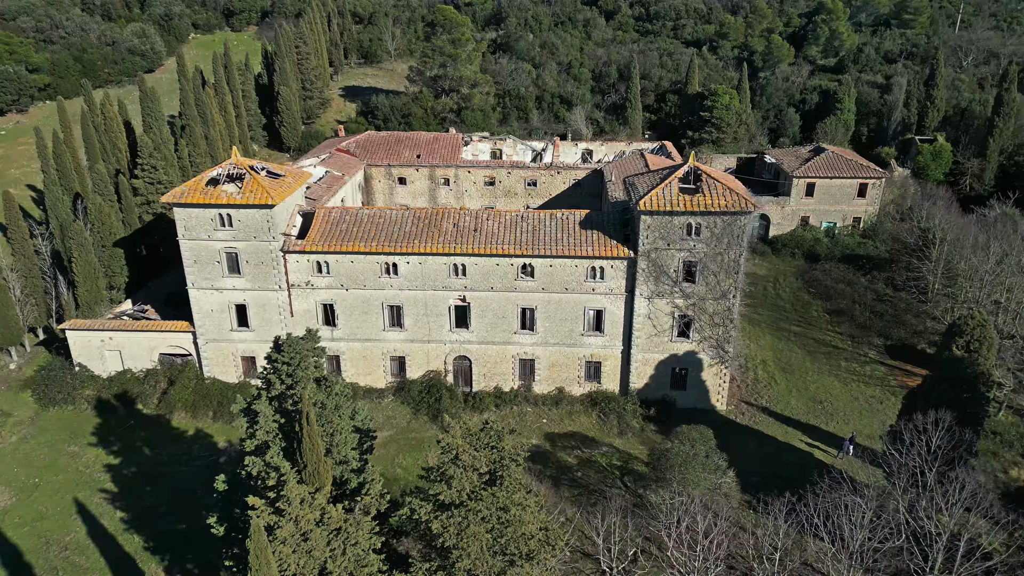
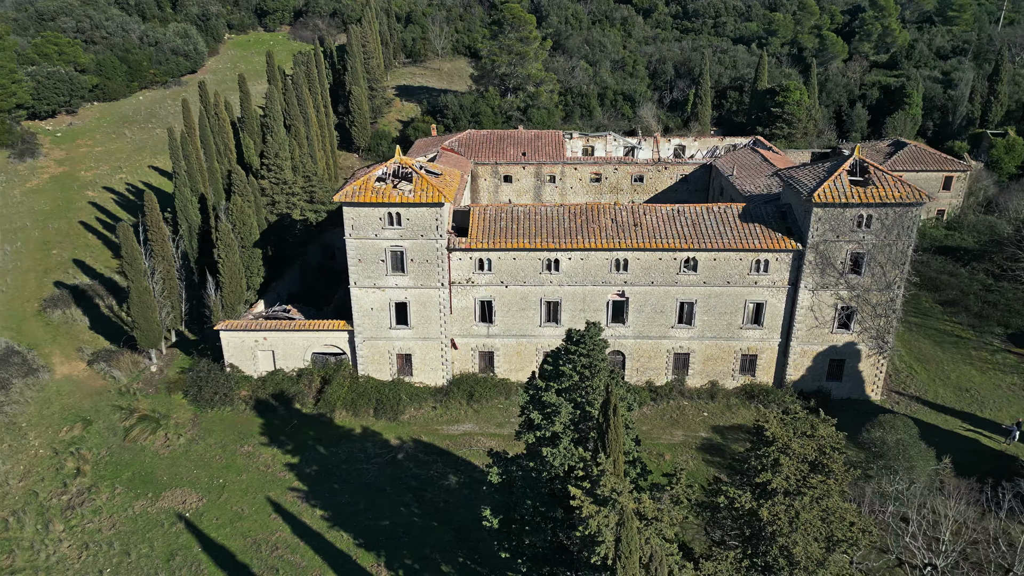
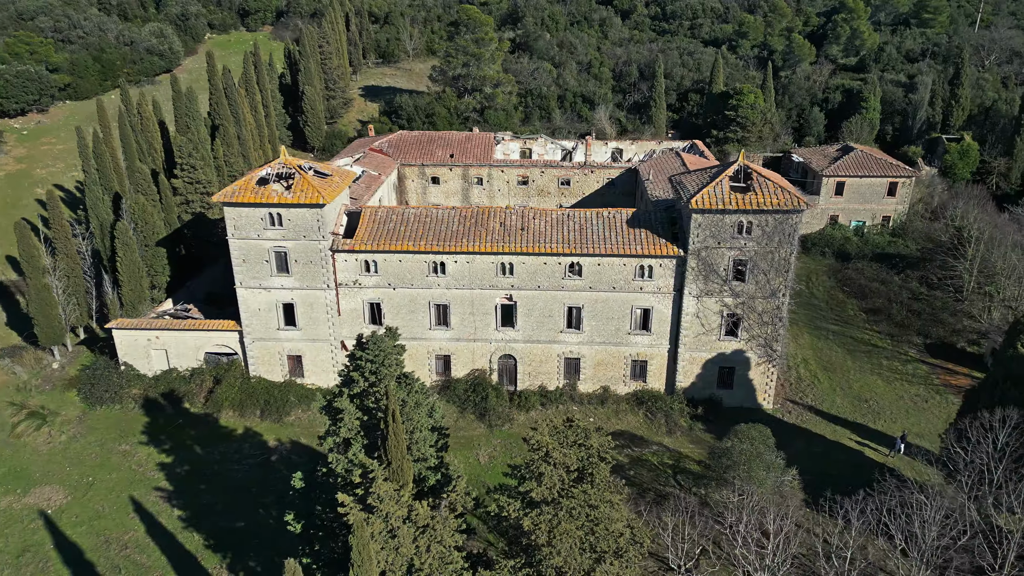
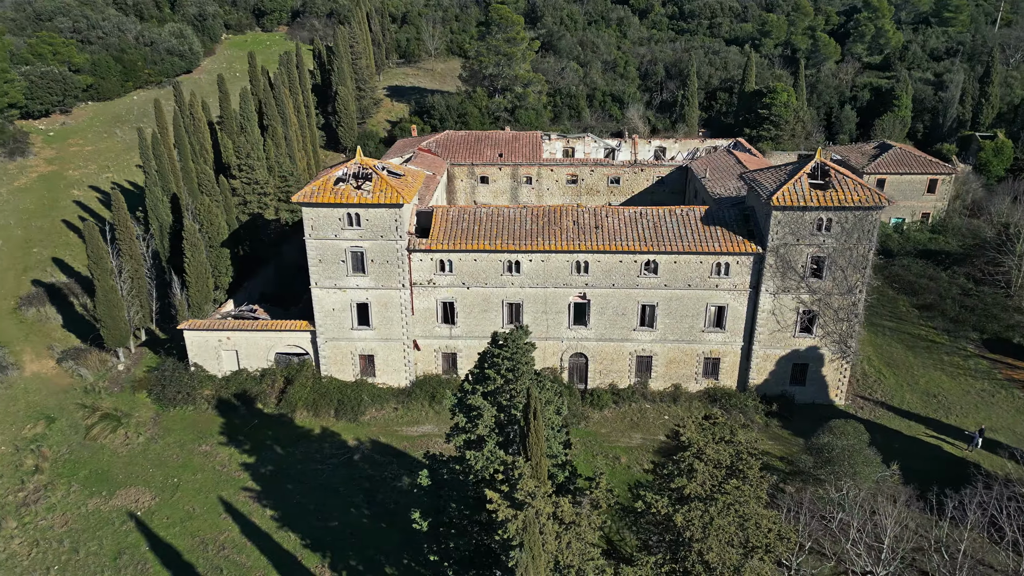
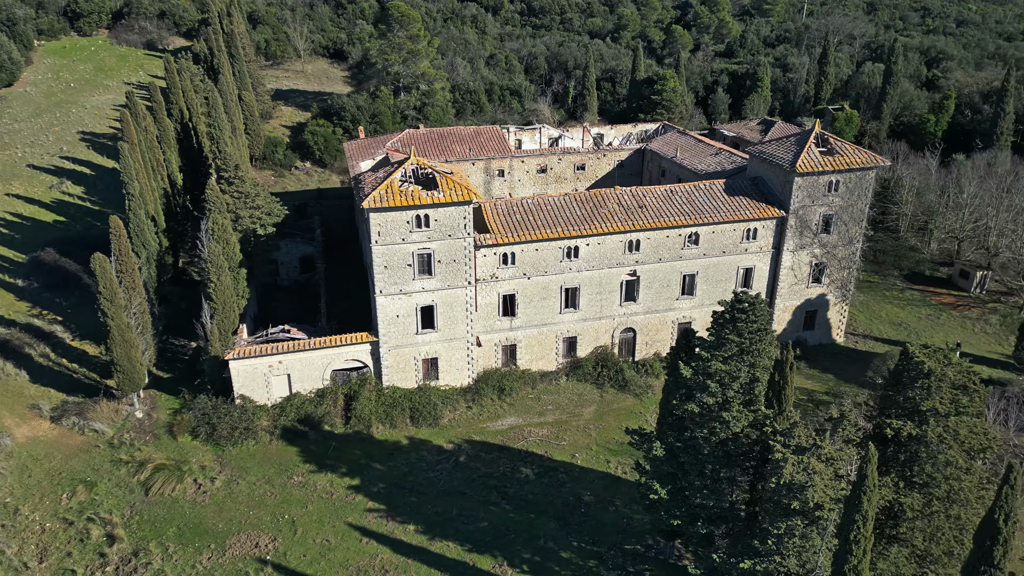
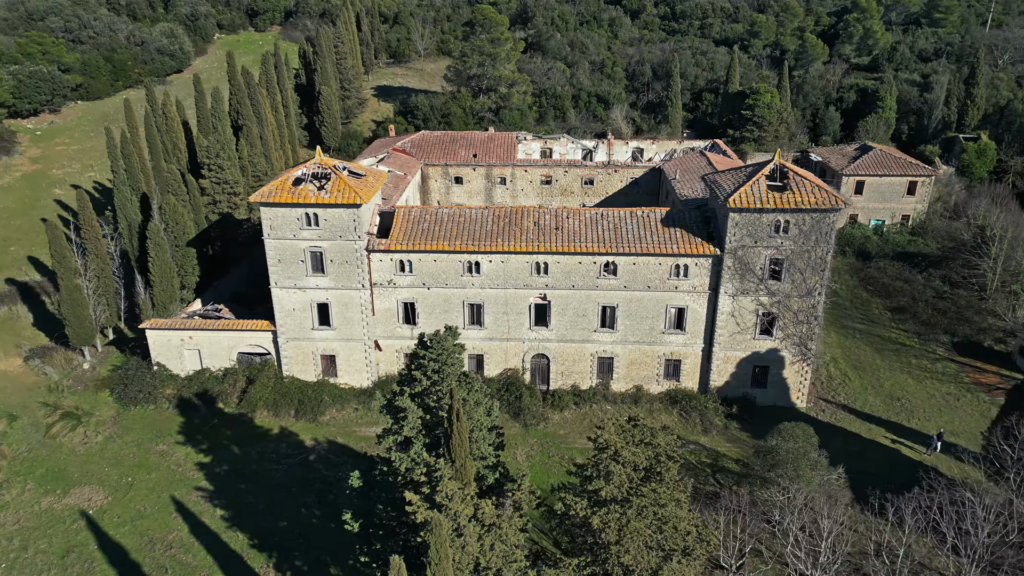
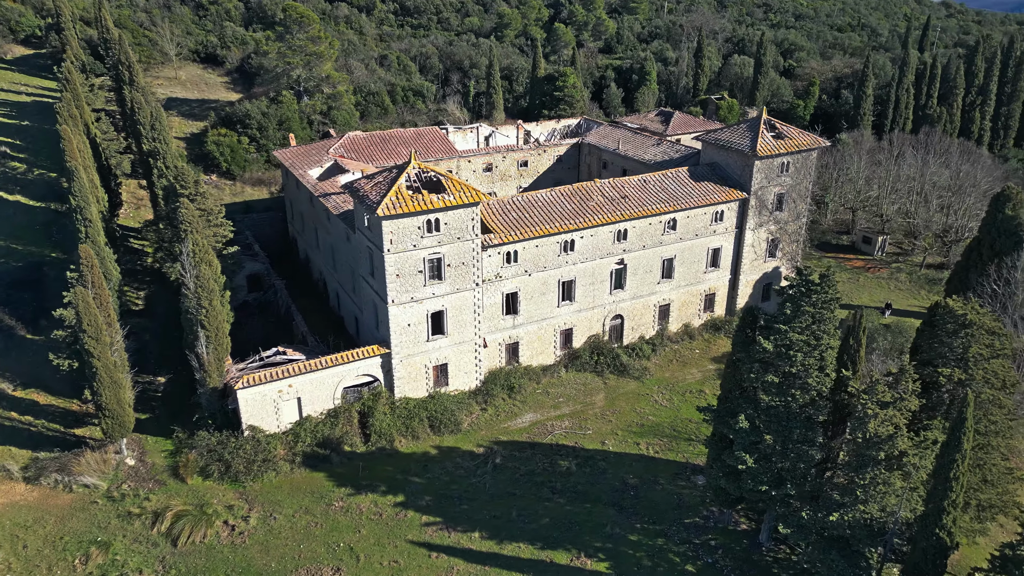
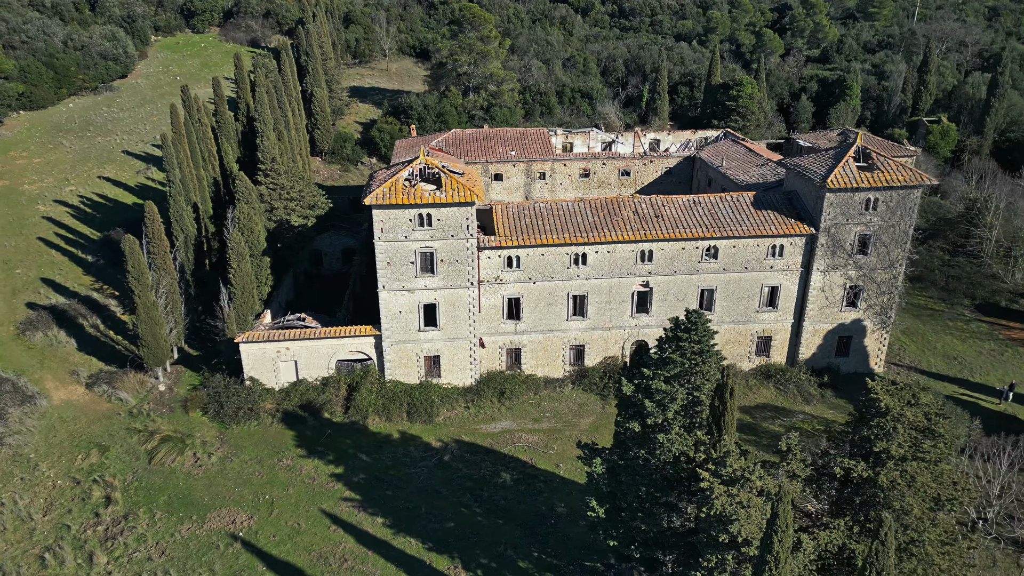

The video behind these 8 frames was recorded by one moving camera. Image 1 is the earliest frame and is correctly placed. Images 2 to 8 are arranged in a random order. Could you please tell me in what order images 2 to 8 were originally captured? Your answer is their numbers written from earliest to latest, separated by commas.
3, 6, 4, 2, 8, 5, 7
